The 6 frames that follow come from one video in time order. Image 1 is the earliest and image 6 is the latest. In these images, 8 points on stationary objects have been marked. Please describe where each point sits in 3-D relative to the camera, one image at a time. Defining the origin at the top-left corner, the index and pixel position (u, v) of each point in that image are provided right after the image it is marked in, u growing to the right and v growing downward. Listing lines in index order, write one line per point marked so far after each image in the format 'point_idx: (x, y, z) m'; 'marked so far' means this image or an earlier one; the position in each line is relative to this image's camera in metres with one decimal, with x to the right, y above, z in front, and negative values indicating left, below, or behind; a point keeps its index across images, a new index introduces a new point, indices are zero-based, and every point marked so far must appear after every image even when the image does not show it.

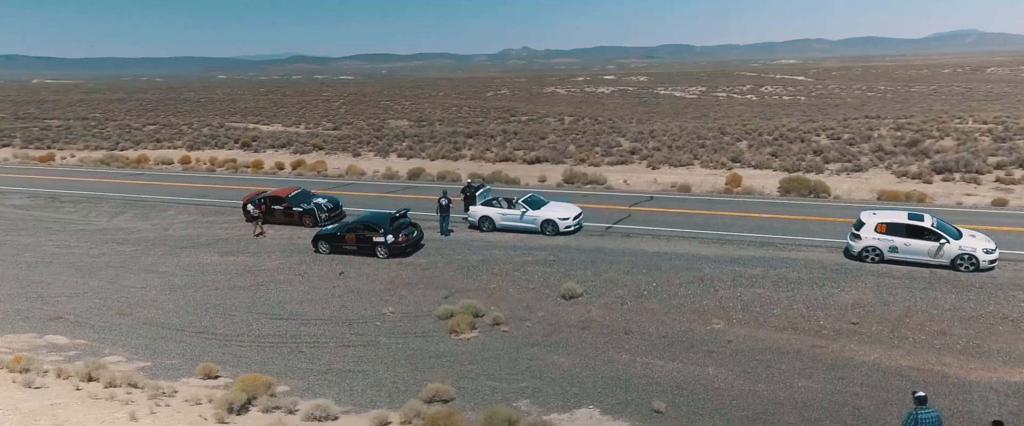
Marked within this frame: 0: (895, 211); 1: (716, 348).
0: (+11.6, 0.0, +19.6) m
1: (+4.3, -2.8, +13.9) m
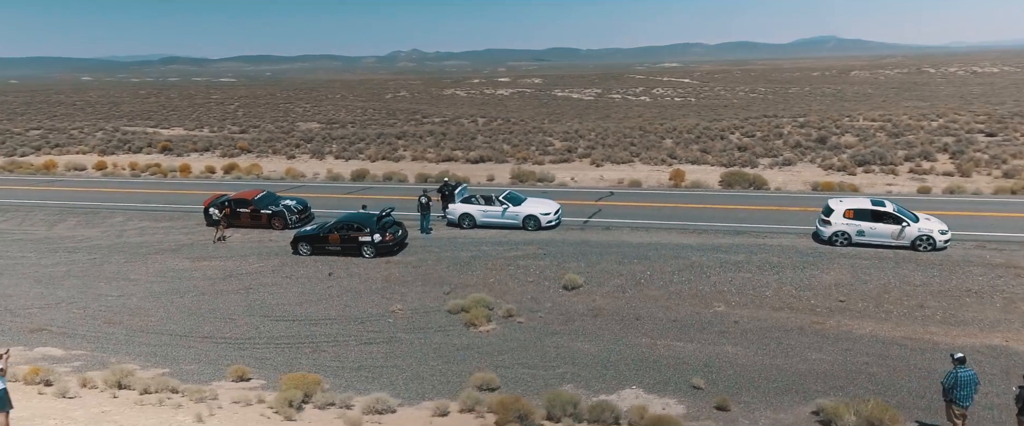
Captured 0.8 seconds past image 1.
0: (+11.2, +0.5, +21.2) m
1: (+4.8, -2.5, +14.6) m
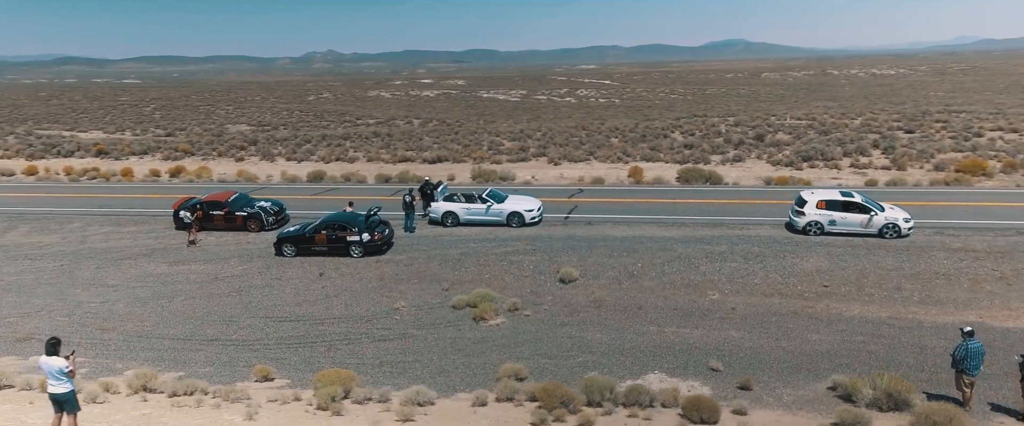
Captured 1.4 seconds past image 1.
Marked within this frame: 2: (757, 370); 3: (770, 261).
0: (+10.7, +0.8, +22.3) m
1: (+4.9, -2.3, +15.2) m
2: (+4.4, -2.8, +11.9) m
3: (+7.3, -1.4, +18.7) m
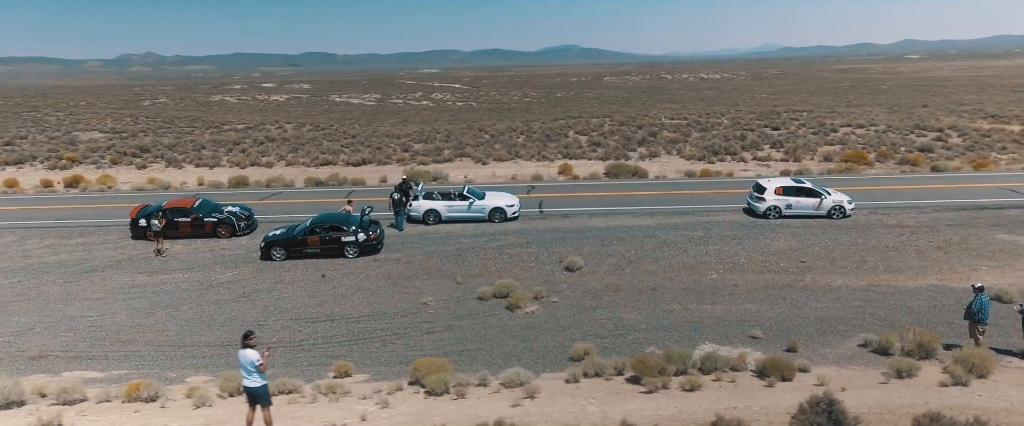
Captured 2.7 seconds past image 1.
0: (+9.9, +1.3, +24.5) m
1: (+5.5, -1.9, +16.5) m
2: (+5.6, -2.4, +13.2) m
3: (+7.3, -0.9, +20.4) m
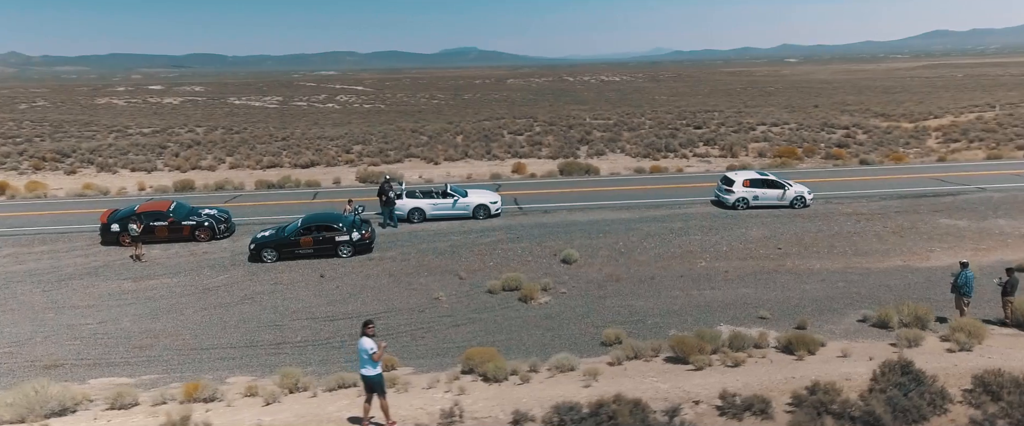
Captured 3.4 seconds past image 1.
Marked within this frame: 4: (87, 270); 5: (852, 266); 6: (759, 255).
0: (+9.1, +1.6, +25.9) m
1: (+5.6, -1.7, +17.5) m
2: (+6.0, -2.2, +14.2) m
3: (+6.9, -0.6, +21.5) m
4: (-12.3, -1.6, +19.0) m
5: (+9.7, -1.4, +18.7) m
6: (+7.4, -1.2, +19.7) m
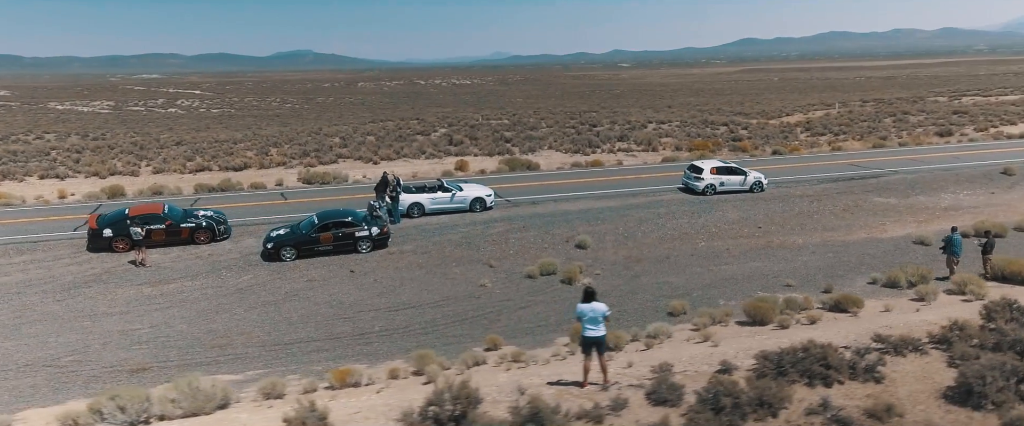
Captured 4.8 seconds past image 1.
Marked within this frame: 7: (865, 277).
0: (+8.3, +2.2, +28.0) m
1: (+6.3, -1.2, +19.2) m
2: (+7.3, -1.7, +16.0) m
3: (+7.0, -0.1, +23.4) m
4: (-11.6, -1.8, +17.9) m
5: (+10.2, -0.8, +21.1) m
6: (+7.7, -0.6, +21.6) m
7: (+8.5, -1.5, +15.9) m
